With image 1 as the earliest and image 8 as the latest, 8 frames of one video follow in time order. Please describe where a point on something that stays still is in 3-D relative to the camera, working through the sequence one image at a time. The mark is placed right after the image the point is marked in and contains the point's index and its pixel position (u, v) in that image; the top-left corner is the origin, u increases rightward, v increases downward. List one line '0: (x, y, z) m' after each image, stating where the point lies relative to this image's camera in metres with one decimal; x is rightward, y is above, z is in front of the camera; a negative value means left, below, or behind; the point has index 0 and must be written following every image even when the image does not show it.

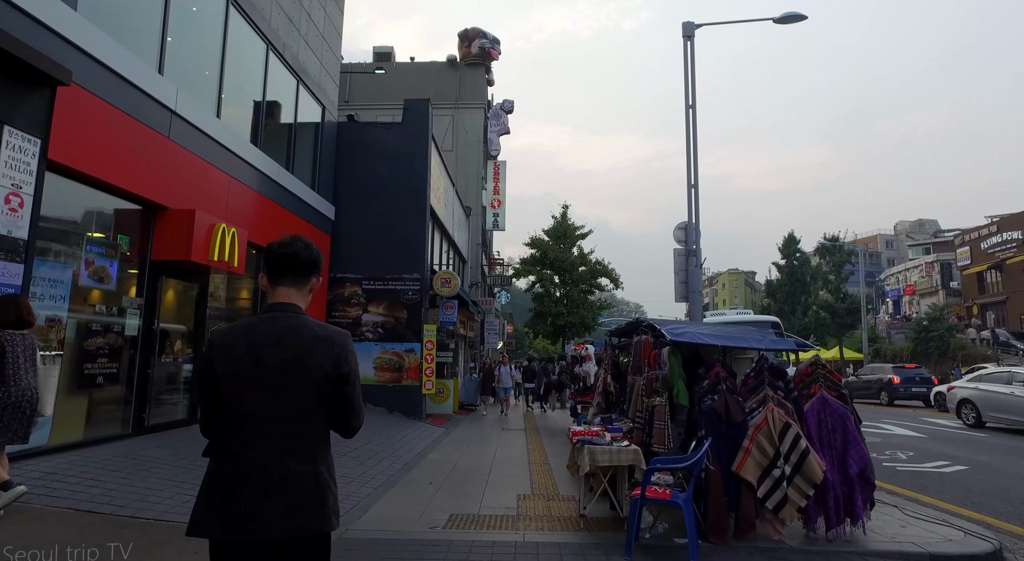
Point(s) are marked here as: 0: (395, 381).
0: (-2.7, -2.3, +14.8) m
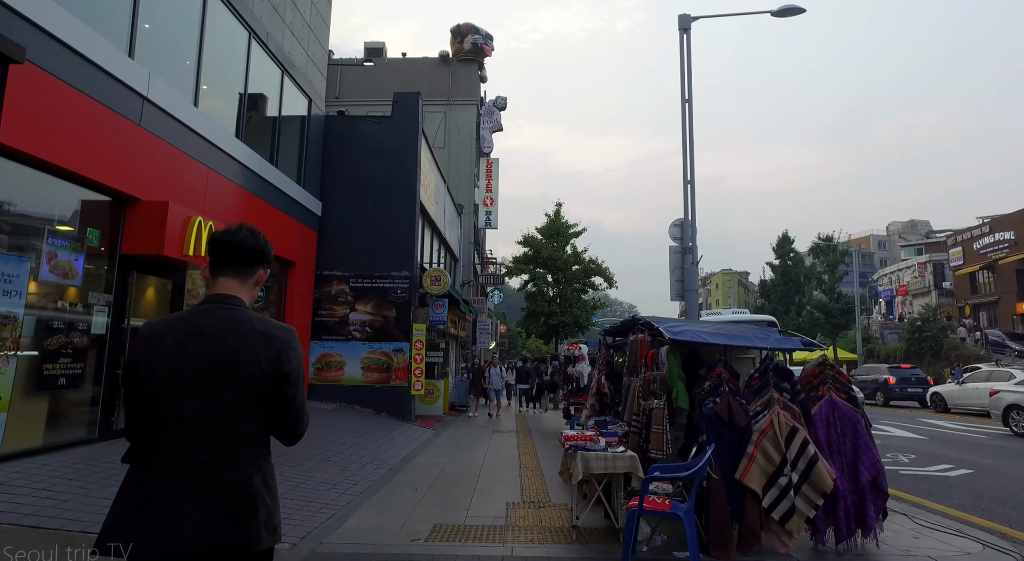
0: (-2.9, -2.3, +14.4) m
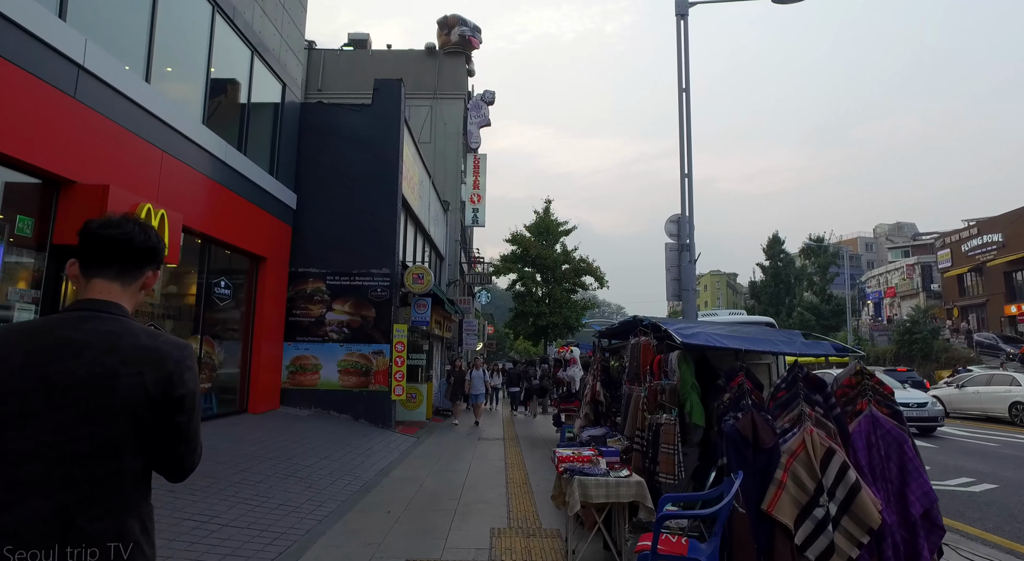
0: (-3.1, -2.2, +13.5) m
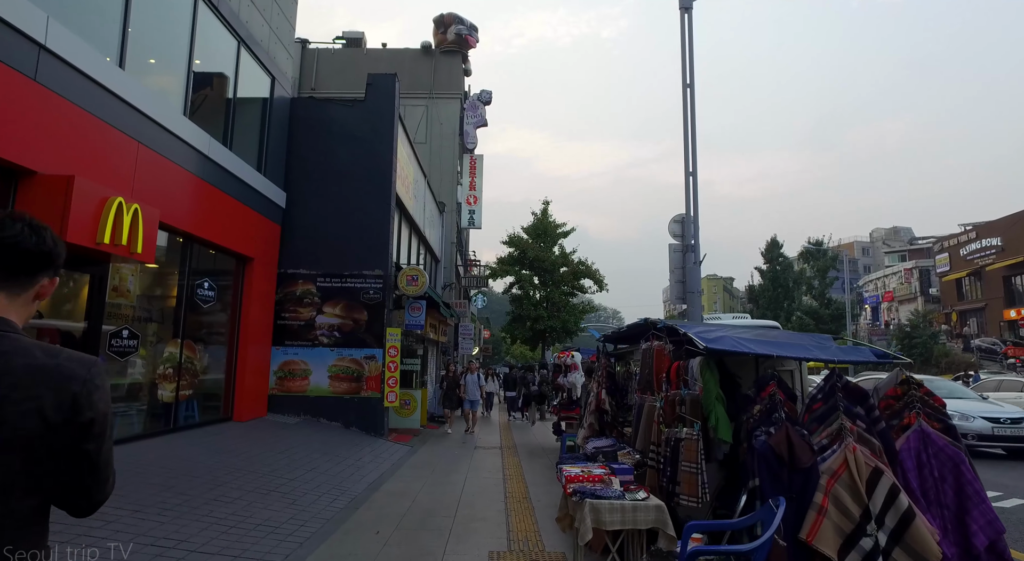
0: (-3.2, -2.2, +13.0) m
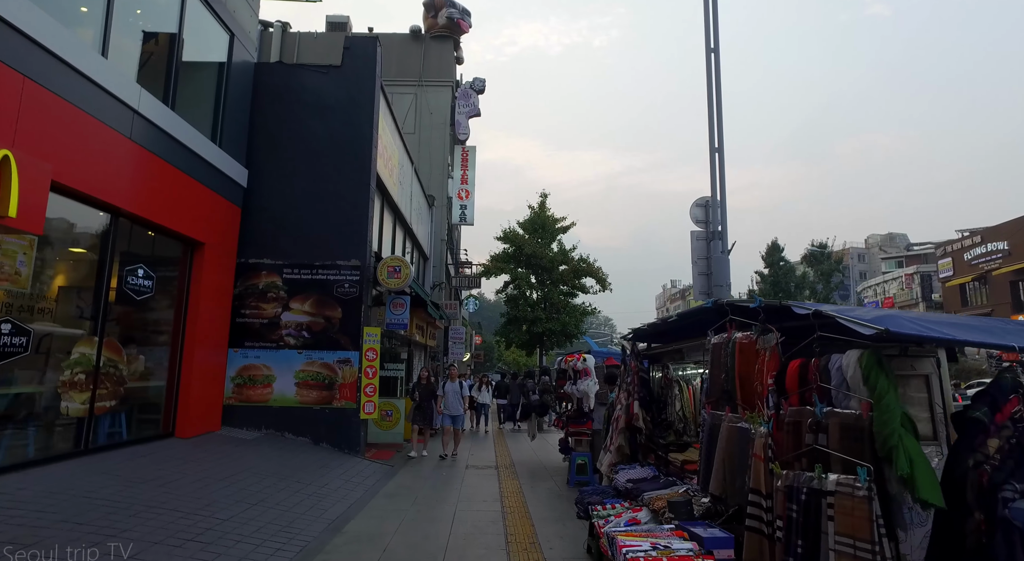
0: (-3.2, -2.1, +11.1) m
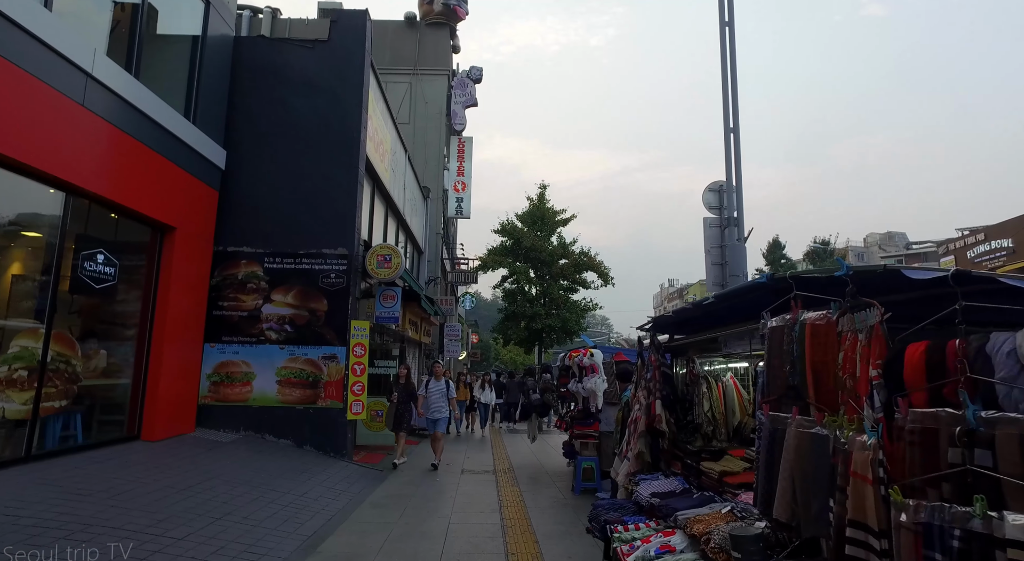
0: (-3.2, -1.9, +10.3) m
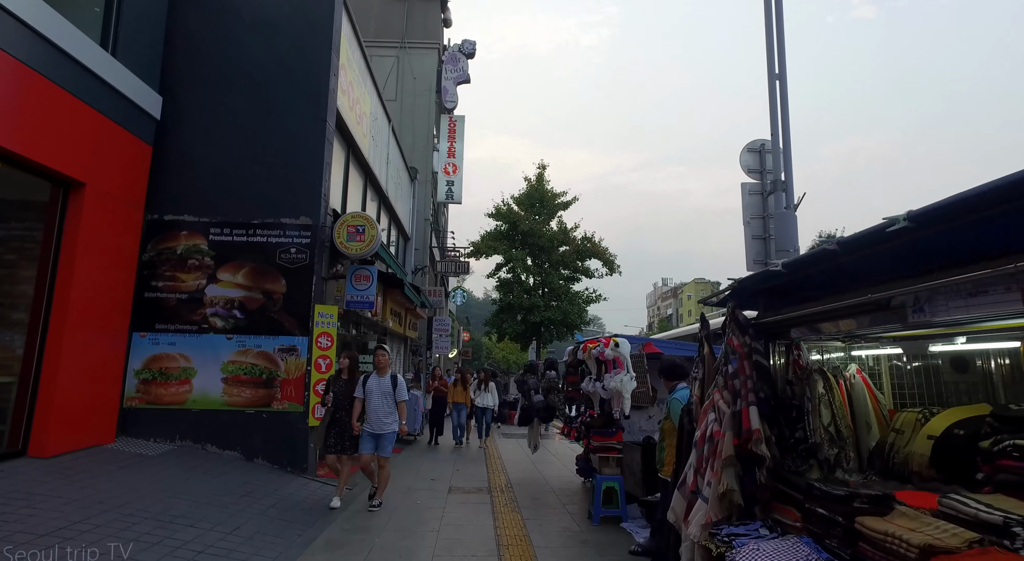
0: (-3.3, -1.6, +8.4) m
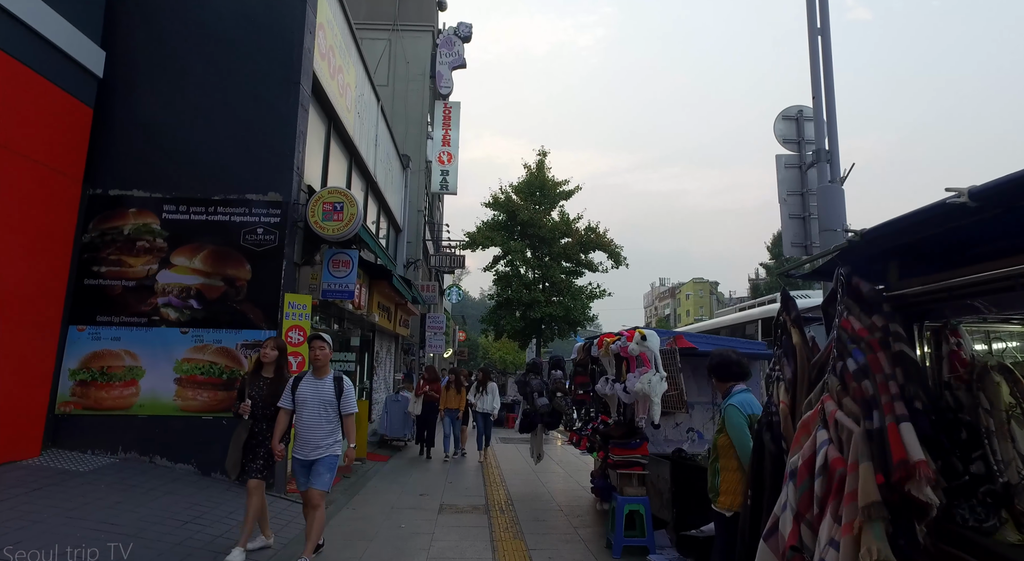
0: (-3.2, -1.4, +7.2) m
